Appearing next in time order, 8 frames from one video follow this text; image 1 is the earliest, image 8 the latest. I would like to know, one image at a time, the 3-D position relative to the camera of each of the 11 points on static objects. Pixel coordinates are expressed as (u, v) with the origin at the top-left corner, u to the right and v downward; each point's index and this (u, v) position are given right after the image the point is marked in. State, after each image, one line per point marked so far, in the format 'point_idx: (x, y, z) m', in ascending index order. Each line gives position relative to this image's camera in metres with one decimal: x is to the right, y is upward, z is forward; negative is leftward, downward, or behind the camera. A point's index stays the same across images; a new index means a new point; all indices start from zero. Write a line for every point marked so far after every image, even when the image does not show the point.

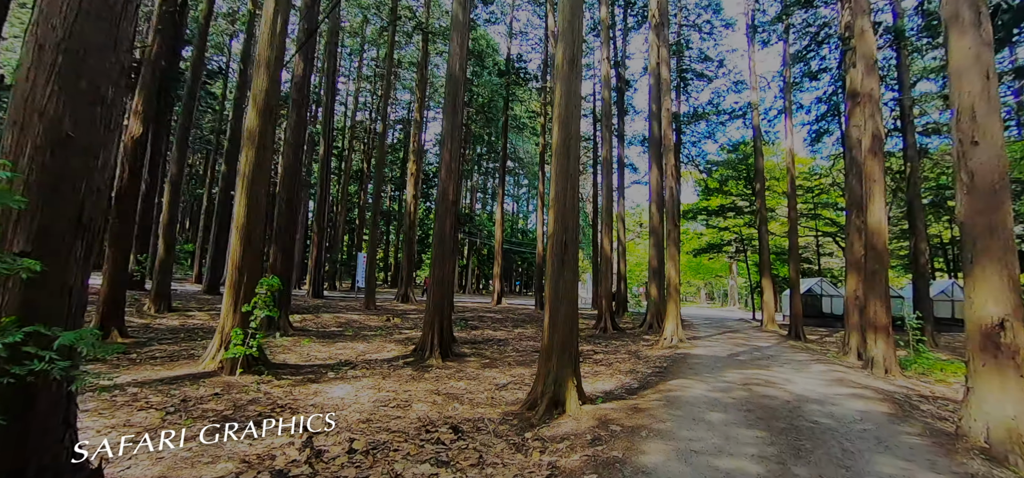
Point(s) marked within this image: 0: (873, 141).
0: (+7.1, +1.9, +8.5) m
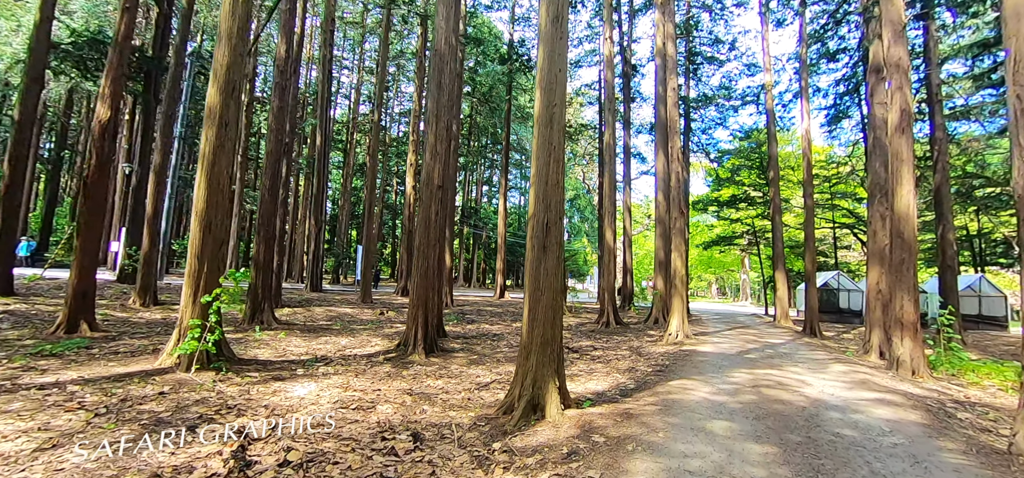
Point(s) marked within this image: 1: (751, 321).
0: (+6.9, +2.2, +7.6) m
1: (+9.5, -3.3, +17.2) m
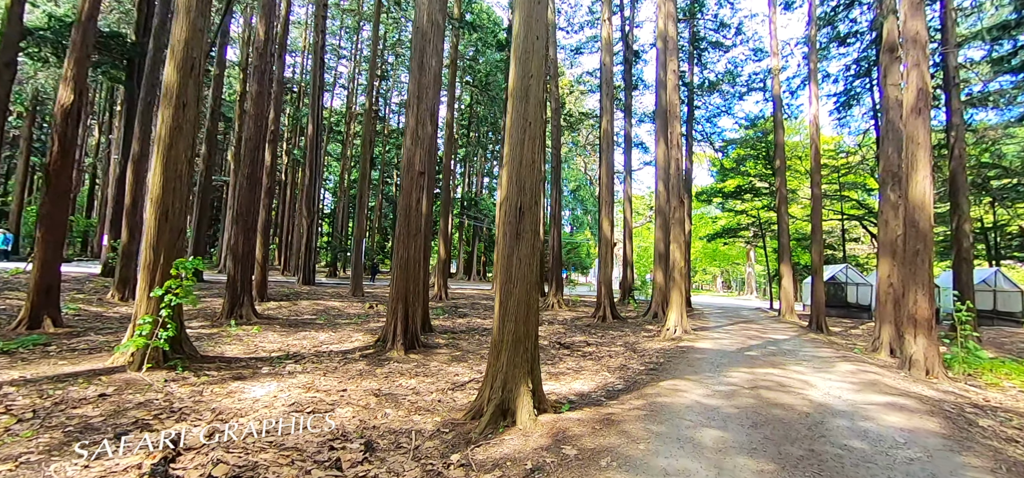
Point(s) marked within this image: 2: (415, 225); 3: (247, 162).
0: (+6.7, +2.4, +7.1) m
1: (+9.4, -3.0, +16.6) m
2: (-1.7, +0.2, +7.6) m
3: (-6.0, +1.7, +9.6) m
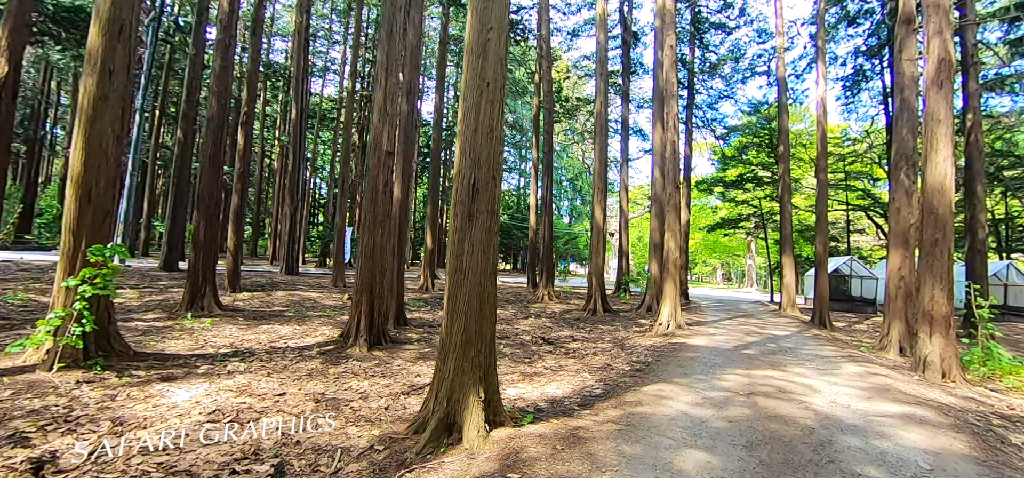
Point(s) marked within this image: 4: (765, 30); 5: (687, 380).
0: (+6.3, +2.5, +6.3) m
1: (+9.0, -2.6, +16.0) m
2: (-2.1, +0.5, +7.0) m
3: (-6.3, +2.0, +8.9) m
4: (+9.9, +8.2, +16.8) m
5: (+2.1, -1.7, +5.1) m
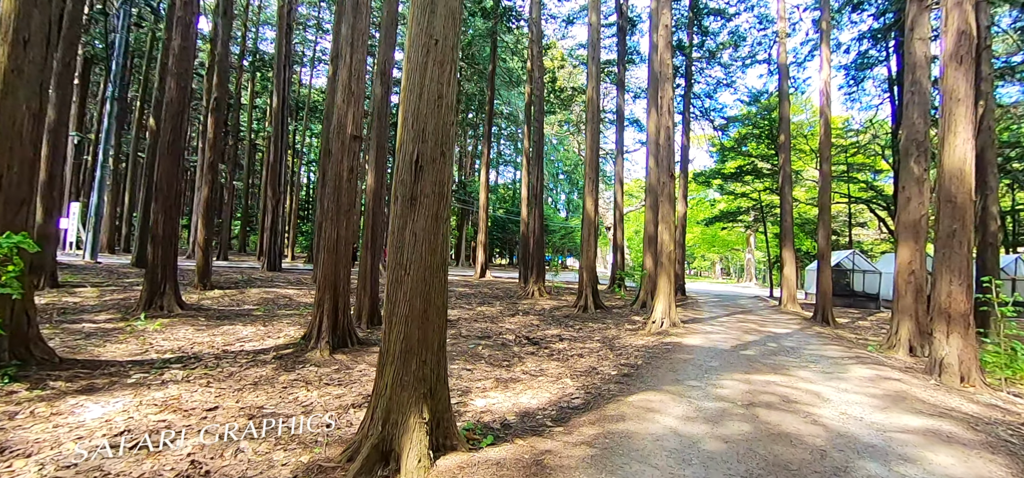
0: (+5.9, +2.7, +5.7) m
1: (+8.7, -2.4, +15.5) m
2: (-2.4, +0.6, +6.4) m
3: (-6.7, +2.1, +8.3) m
4: (+9.6, +8.5, +16.1) m
5: (+1.8, -1.6, +4.5) m
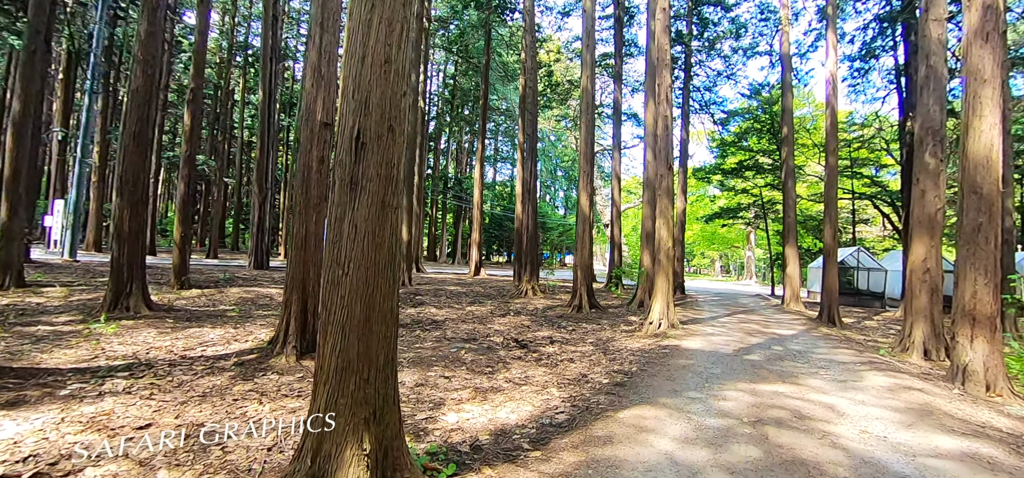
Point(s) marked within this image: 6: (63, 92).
0: (+5.7, +2.7, +5.2) m
1: (+8.5, -2.2, +15.0) m
2: (-2.7, +0.6, +5.9) m
3: (-6.9, +2.2, +7.8) m
4: (+9.3, +8.6, +15.6) m
5: (+1.5, -1.5, +4.0) m
6: (-18.8, +6.1, +17.8) m
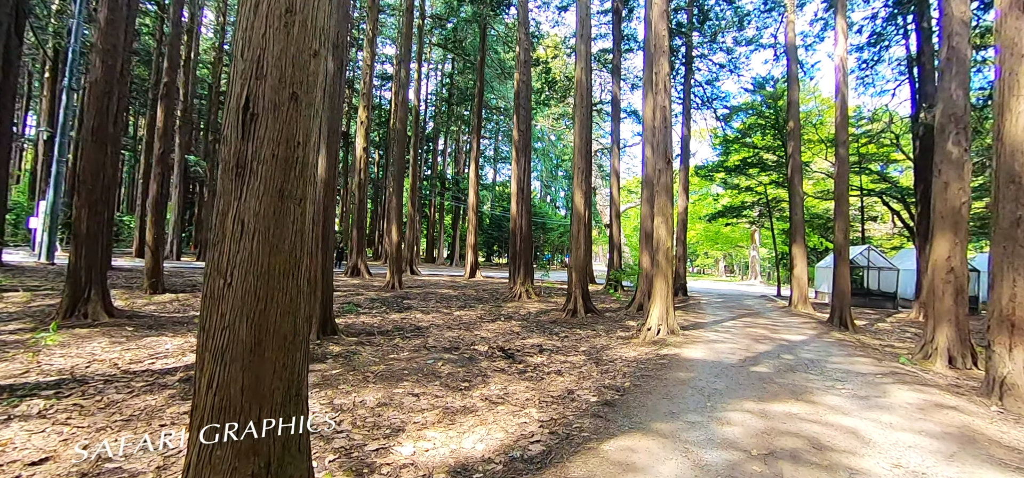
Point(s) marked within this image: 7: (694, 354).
0: (+5.5, +2.8, +4.6) m
1: (+8.3, -2.2, +14.4) m
2: (-2.9, +0.6, +5.3) m
3: (-7.2, +2.1, +7.3) m
4: (+9.1, +8.6, +15.0) m
5: (+1.3, -1.5, +3.5) m
6: (-19.0, +6.0, +17.4) m
7: (+2.6, -1.7, +6.2) m
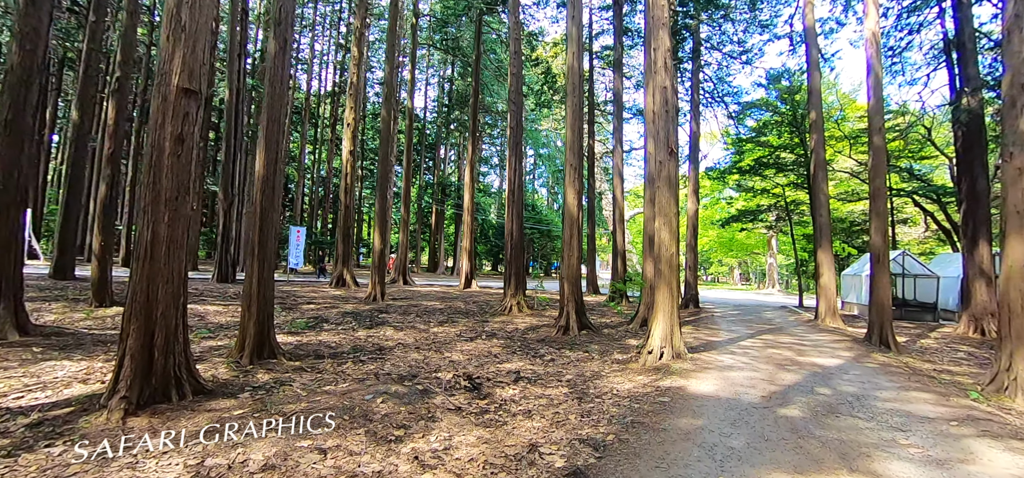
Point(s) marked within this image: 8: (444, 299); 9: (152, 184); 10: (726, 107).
0: (+5.0, +2.8, +3.4) m
1: (+8.1, -2.4, +12.9) m
2: (-3.4, +0.6, +4.3) m
3: (-7.6, +2.0, +6.4) m
4: (+8.9, +8.5, +13.8) m
5: (+0.8, -1.5, +2.2) m
6: (-19.1, +5.6, +16.9) m
7: (+2.2, -1.7, +4.9) m
8: (-2.1, -1.8, +13.0) m
9: (-3.5, +0.6, +4.2) m
10: (+8.5, +5.3, +17.0) m
